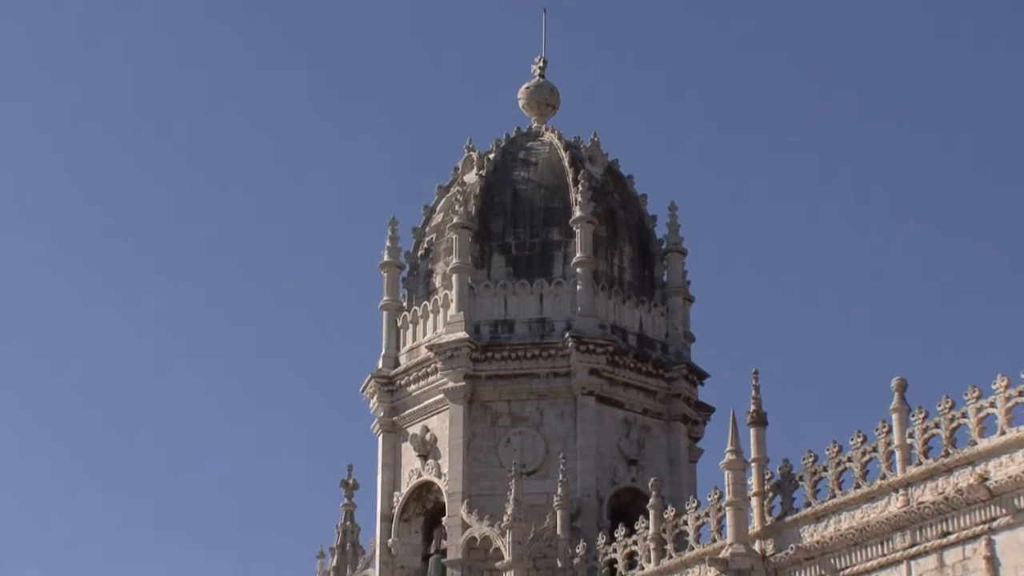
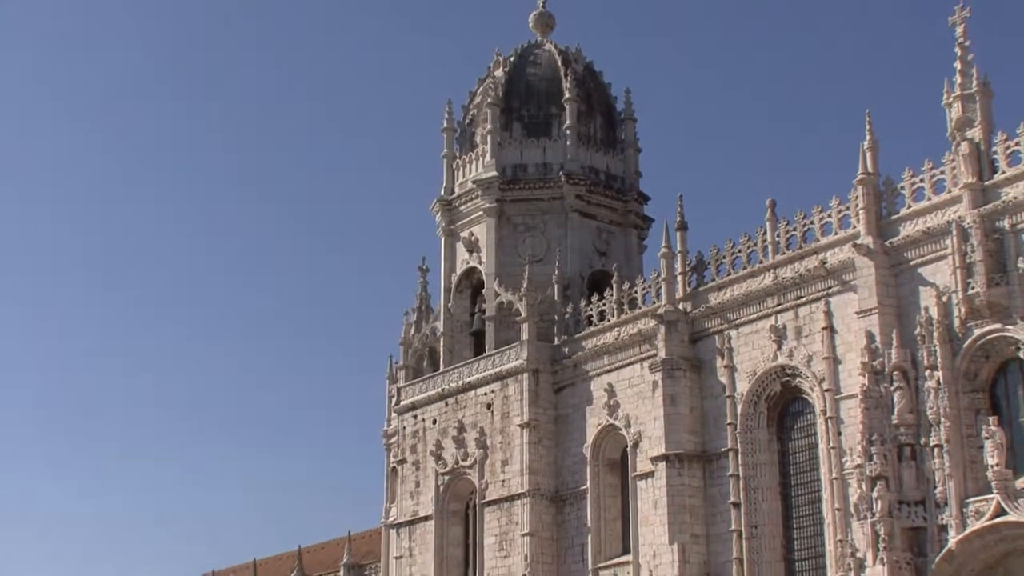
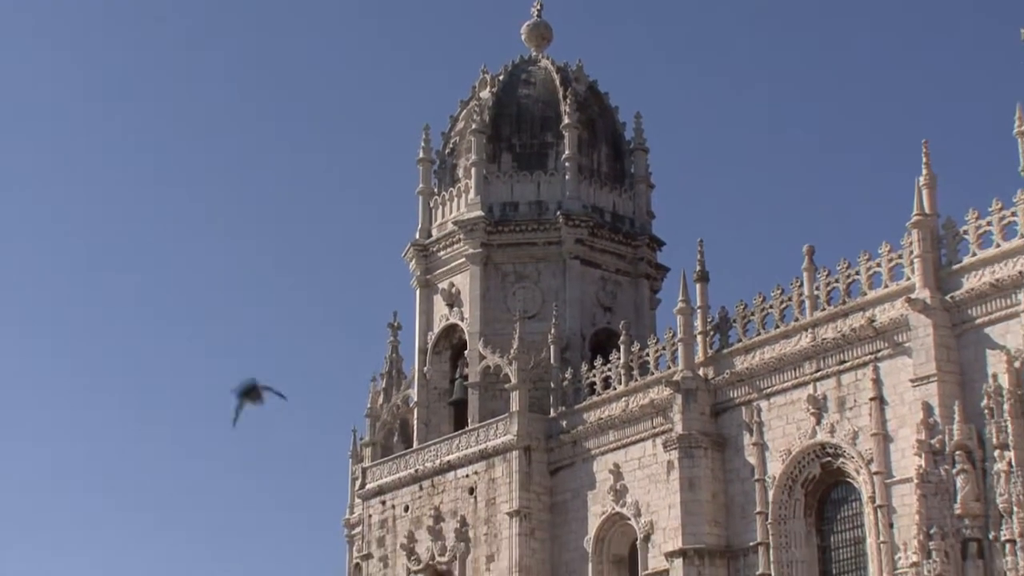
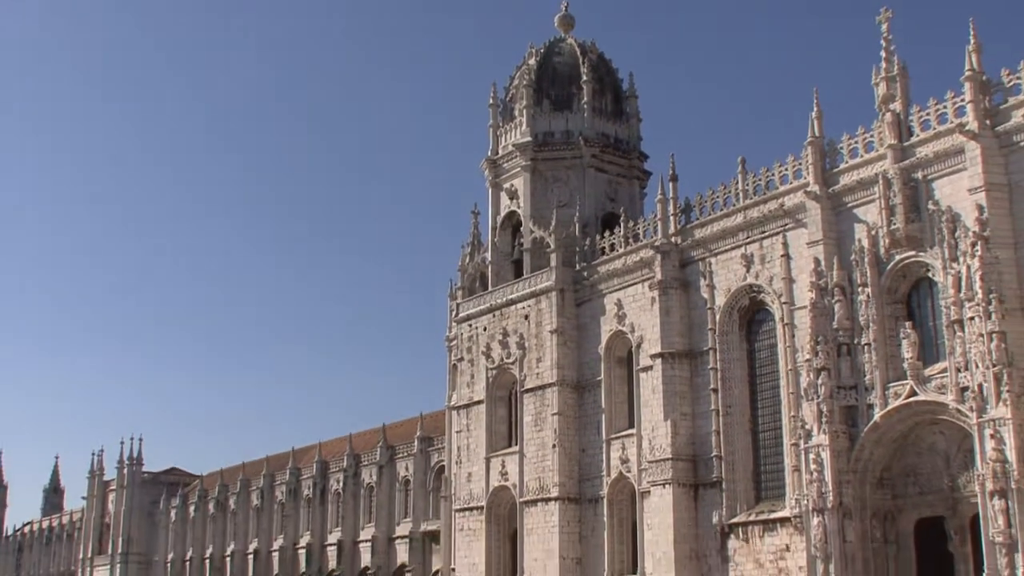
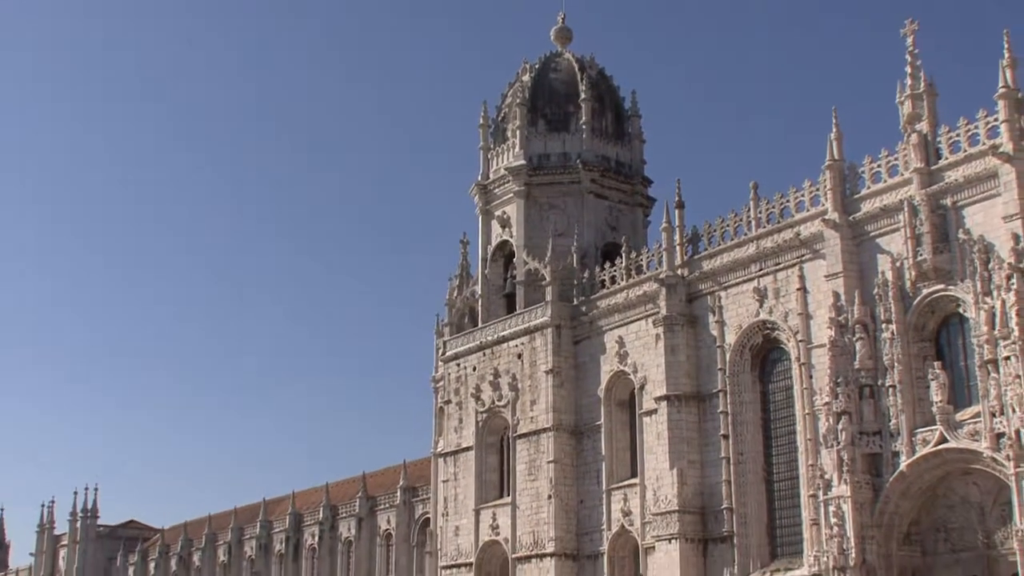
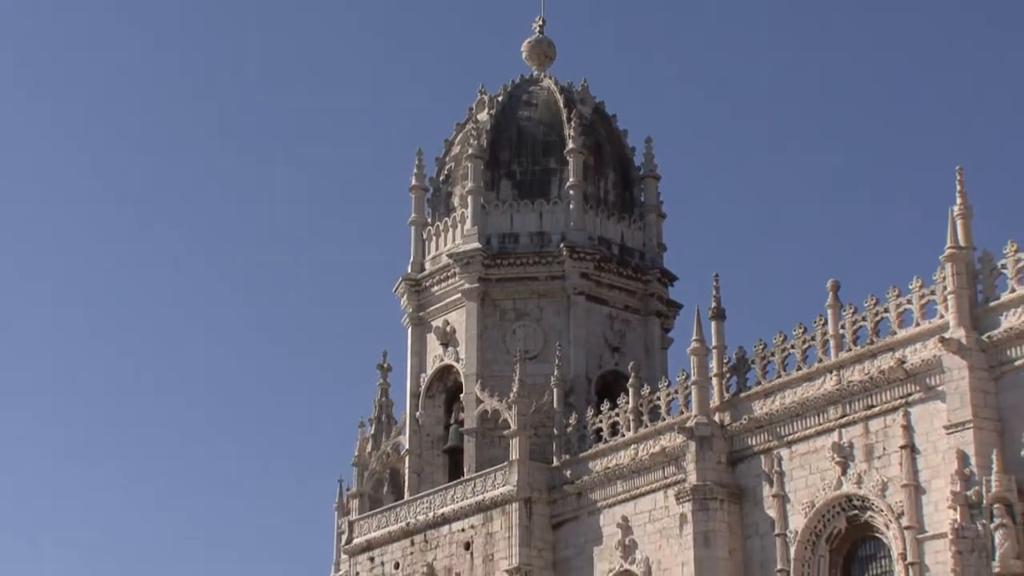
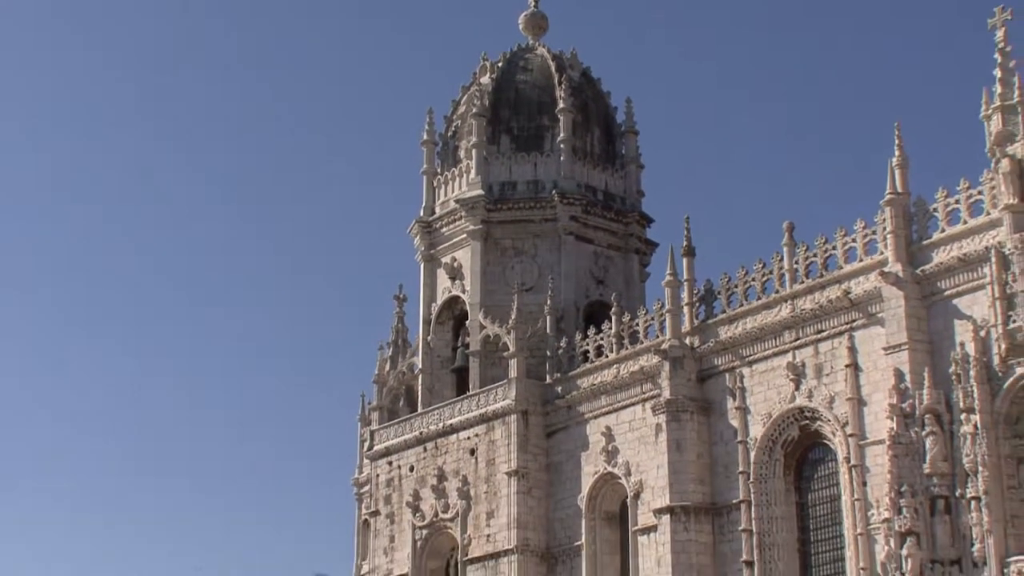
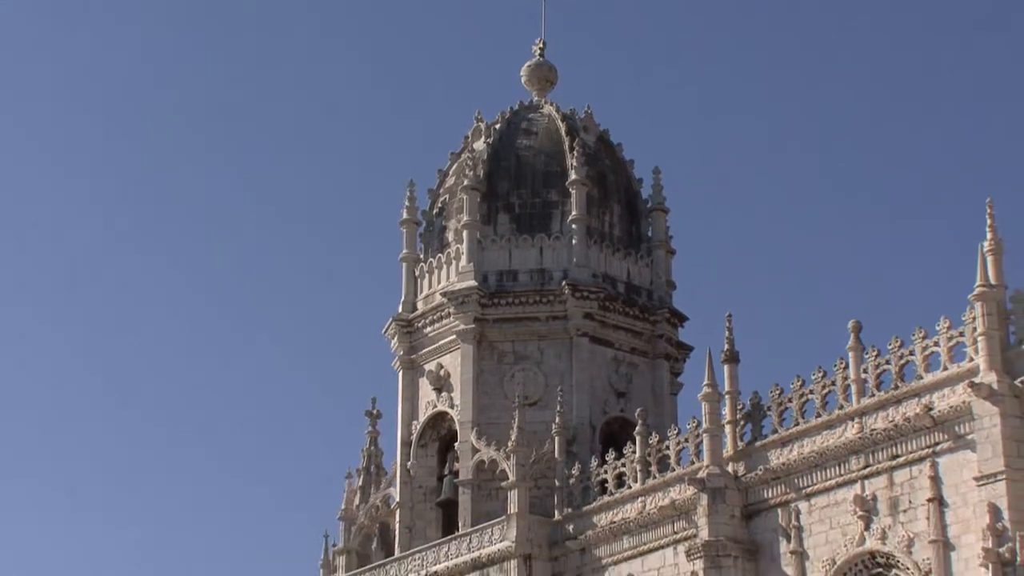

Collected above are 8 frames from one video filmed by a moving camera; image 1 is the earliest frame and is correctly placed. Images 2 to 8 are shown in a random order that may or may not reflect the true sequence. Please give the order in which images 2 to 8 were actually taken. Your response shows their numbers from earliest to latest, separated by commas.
8, 6, 3, 7, 2, 5, 4
